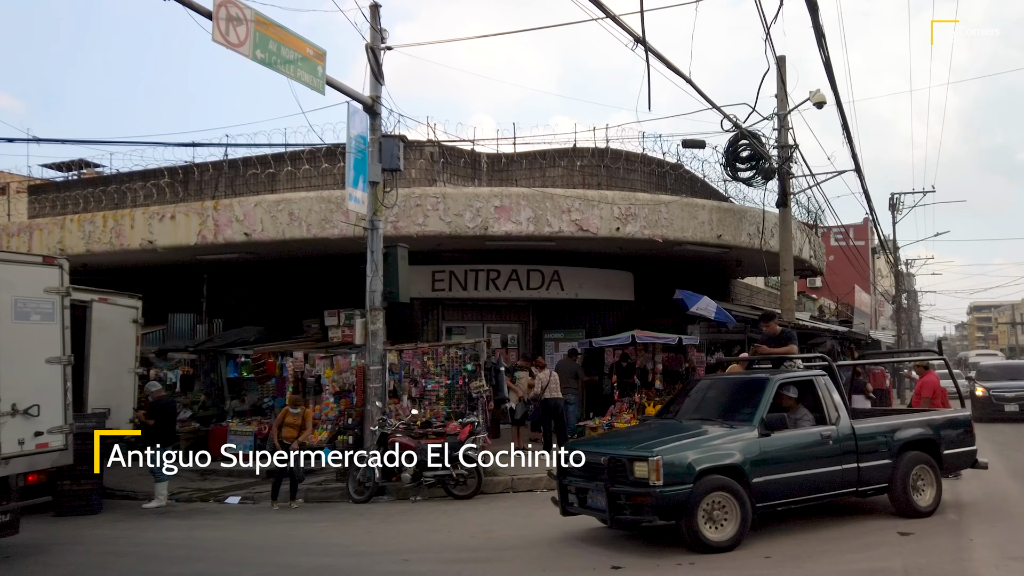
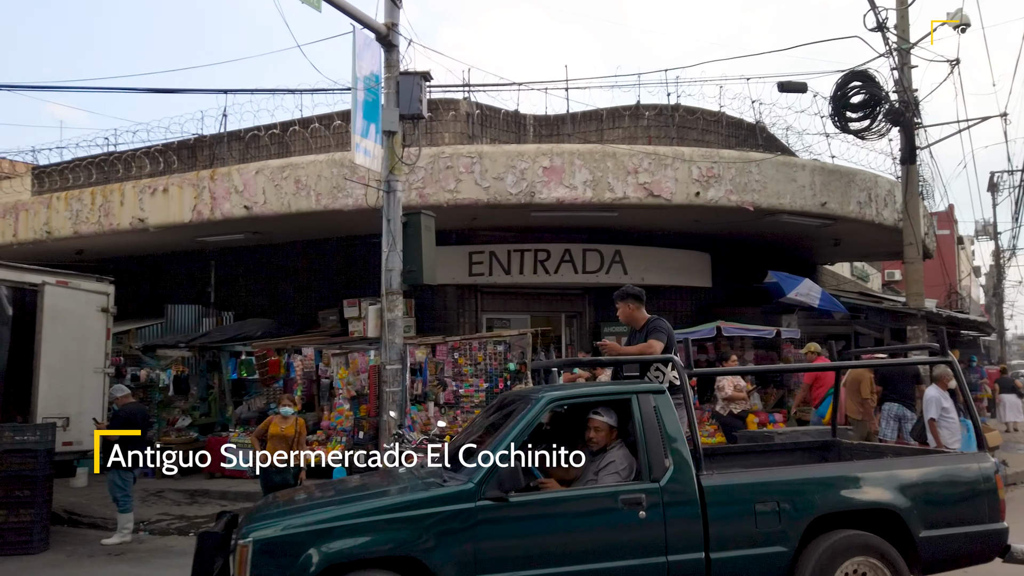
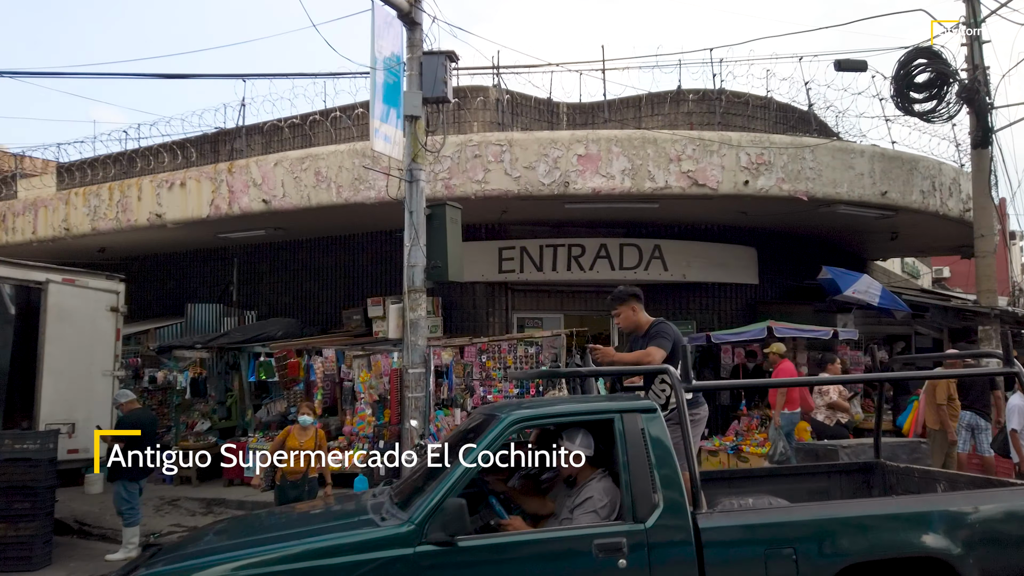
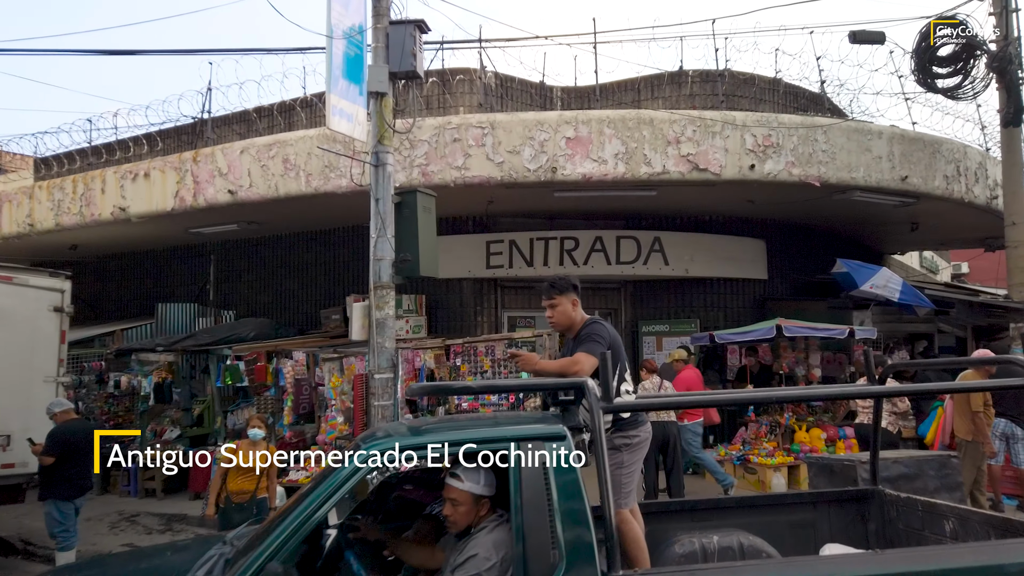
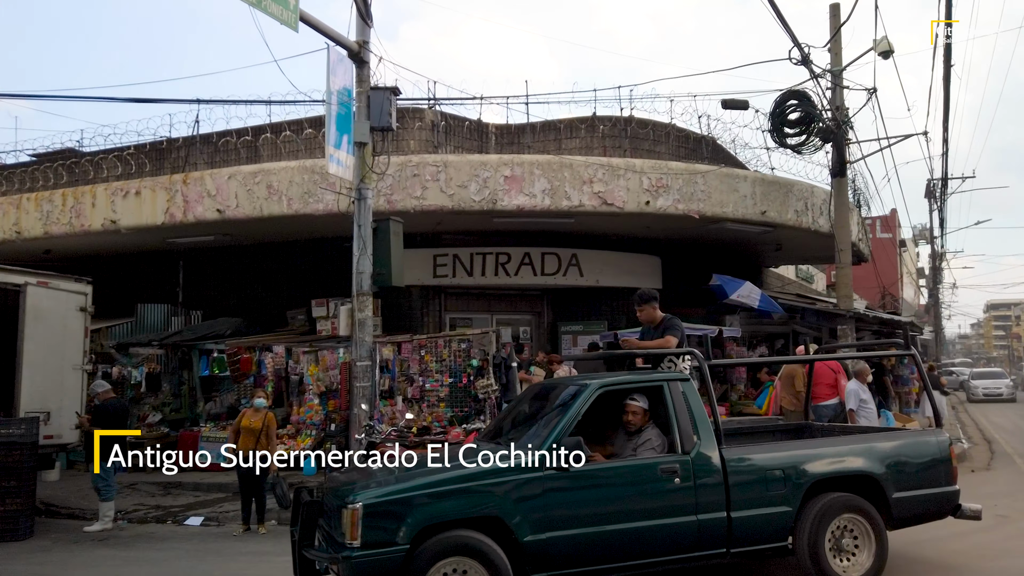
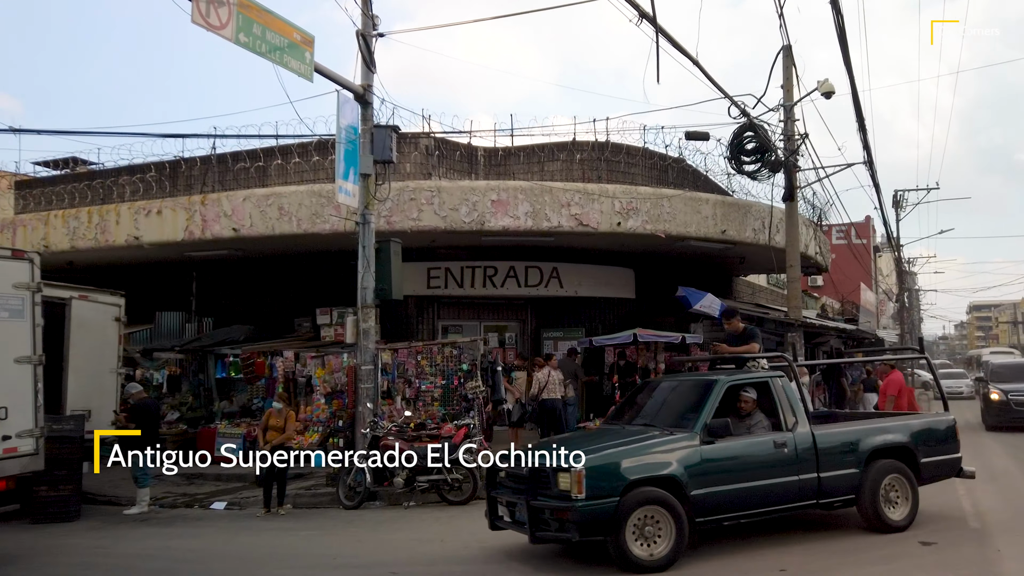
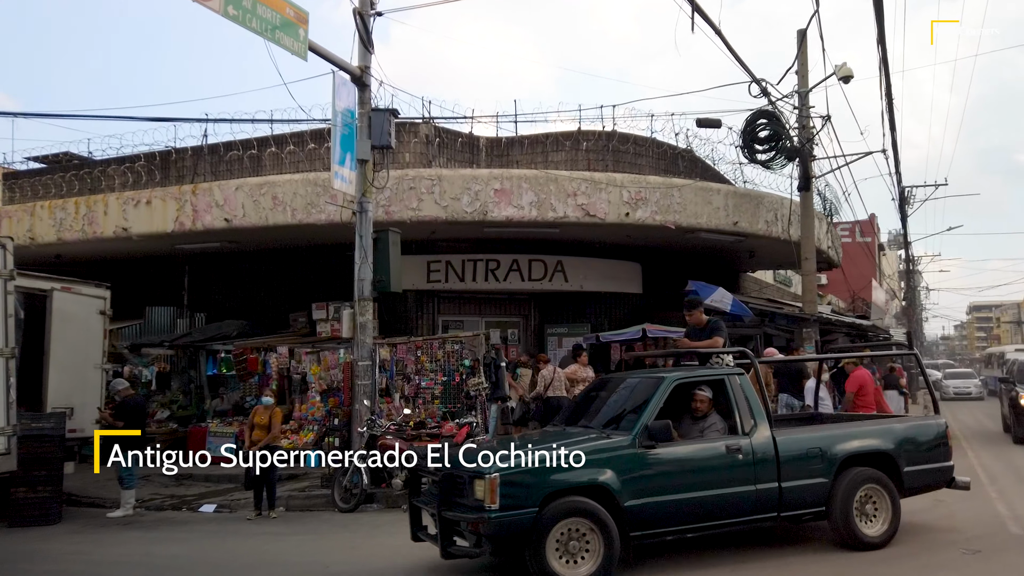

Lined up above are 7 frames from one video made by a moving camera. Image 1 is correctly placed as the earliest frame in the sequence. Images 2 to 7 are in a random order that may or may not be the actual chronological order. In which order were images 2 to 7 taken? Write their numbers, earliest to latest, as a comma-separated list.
6, 7, 5, 2, 3, 4
